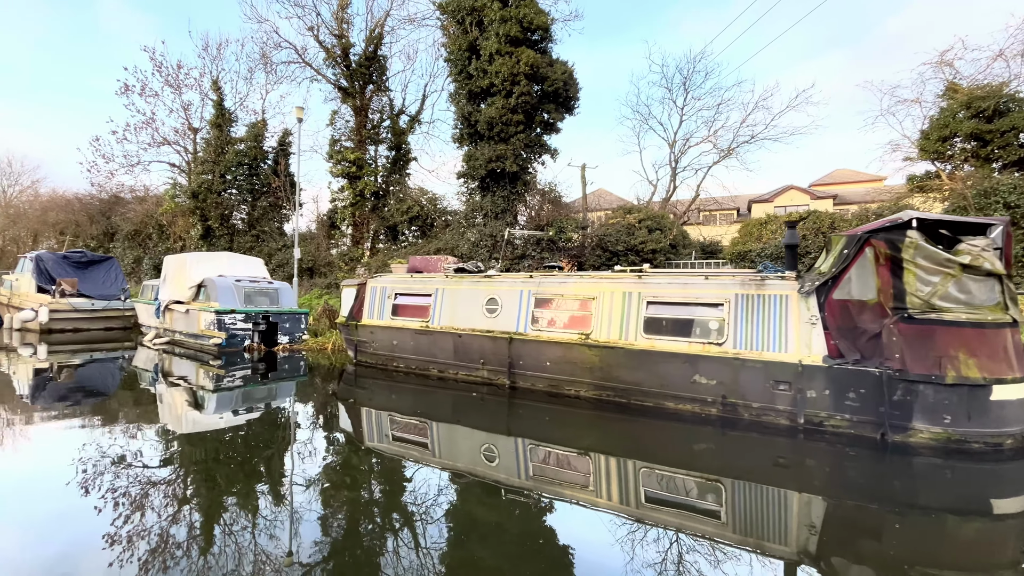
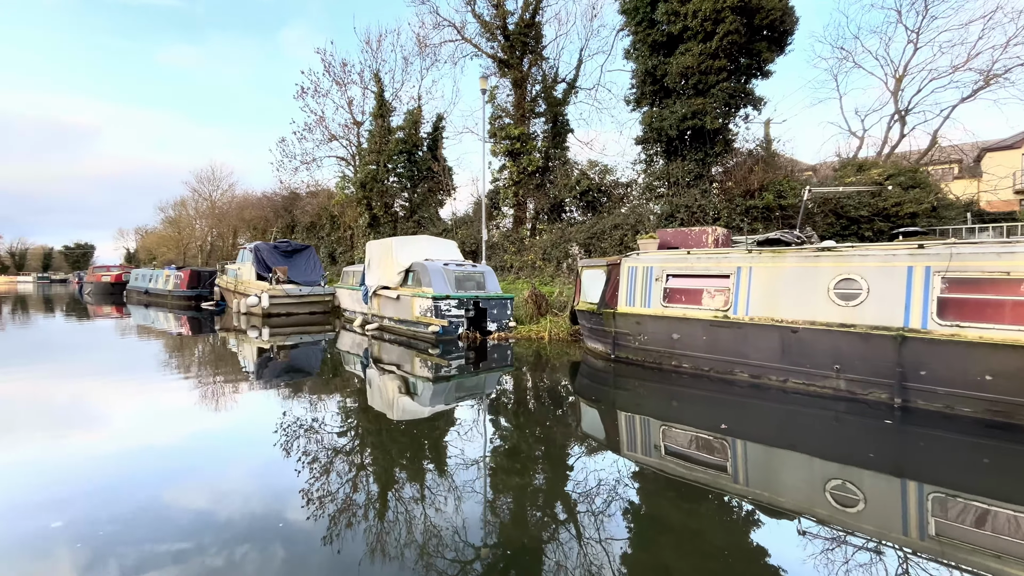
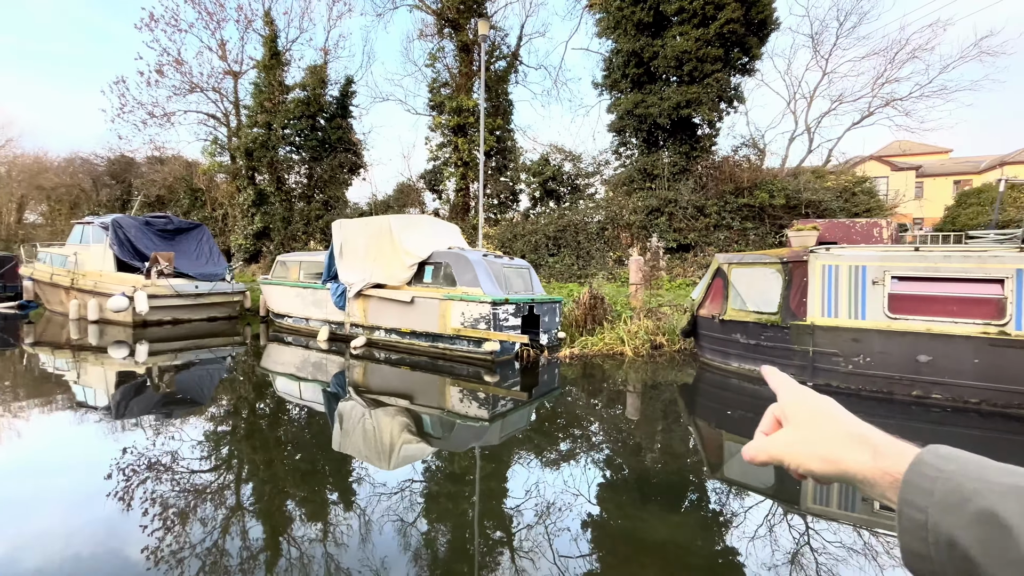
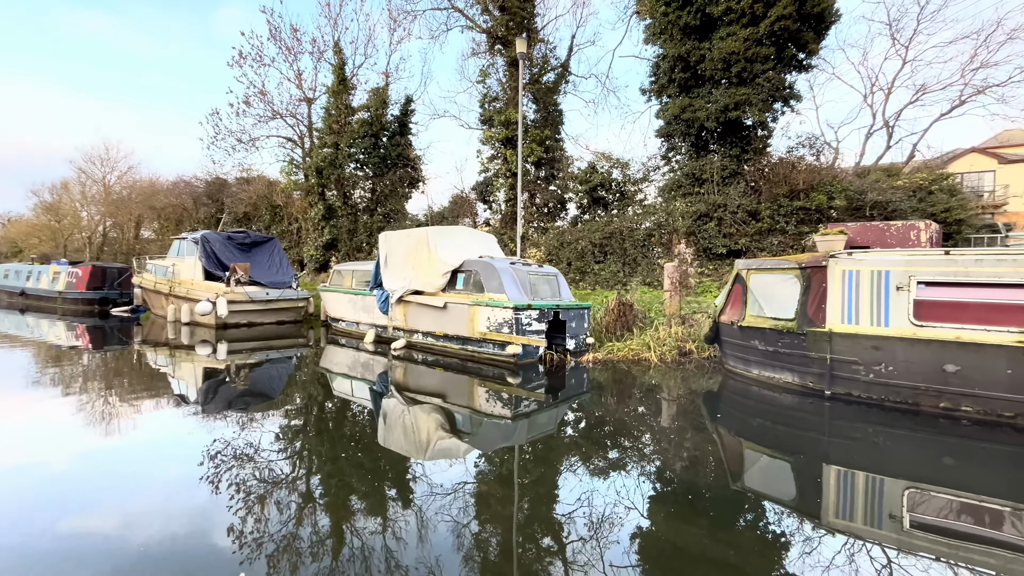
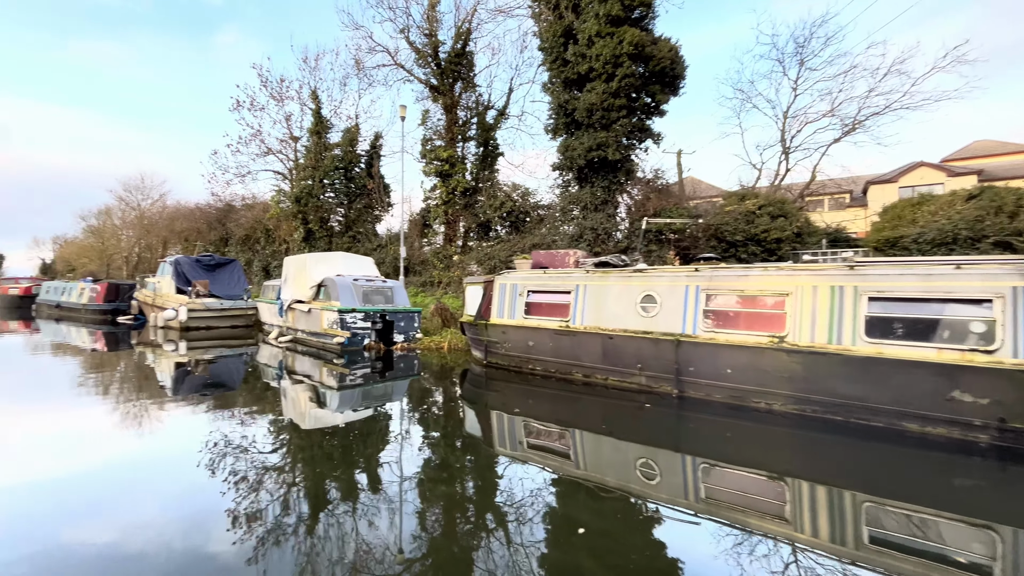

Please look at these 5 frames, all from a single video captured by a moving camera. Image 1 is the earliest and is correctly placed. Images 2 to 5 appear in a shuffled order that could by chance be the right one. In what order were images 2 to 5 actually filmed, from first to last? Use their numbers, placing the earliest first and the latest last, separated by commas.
5, 2, 4, 3
